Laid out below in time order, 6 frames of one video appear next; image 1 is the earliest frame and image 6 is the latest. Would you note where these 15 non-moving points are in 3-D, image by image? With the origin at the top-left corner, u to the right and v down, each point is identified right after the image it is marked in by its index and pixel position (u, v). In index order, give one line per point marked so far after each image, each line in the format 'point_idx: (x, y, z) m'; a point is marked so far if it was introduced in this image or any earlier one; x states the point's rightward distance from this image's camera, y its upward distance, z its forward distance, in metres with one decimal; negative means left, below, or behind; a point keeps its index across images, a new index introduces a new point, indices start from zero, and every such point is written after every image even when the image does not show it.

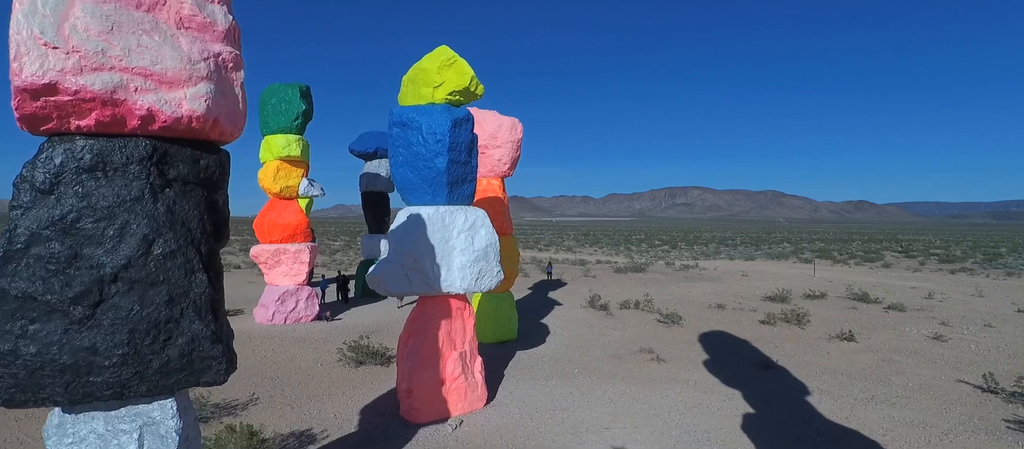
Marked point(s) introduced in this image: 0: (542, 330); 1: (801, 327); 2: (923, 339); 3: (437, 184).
0: (+0.6, -2.2, +10.0) m
1: (+6.4, -2.3, +10.7) m
2: (+8.7, -2.4, +10.2) m
3: (-0.8, +0.4, +5.4) m
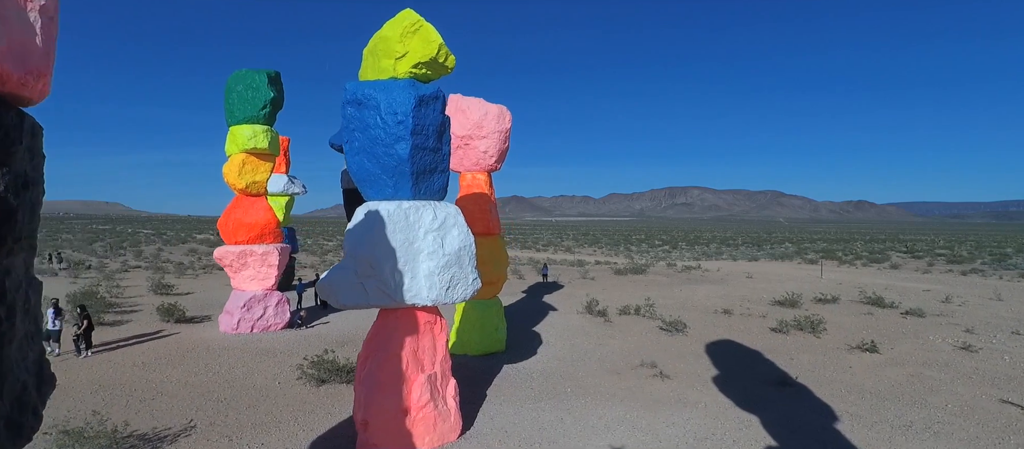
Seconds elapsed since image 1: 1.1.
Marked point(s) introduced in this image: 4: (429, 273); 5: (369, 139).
0: (+0.4, -2.2, +9.1) m
1: (+6.2, -2.3, +9.9) m
2: (+8.5, -2.4, +9.4) m
3: (-1.0, +0.5, +4.5) m
4: (-0.8, -0.5, +4.5) m
5: (-1.3, +0.8, +4.5) m
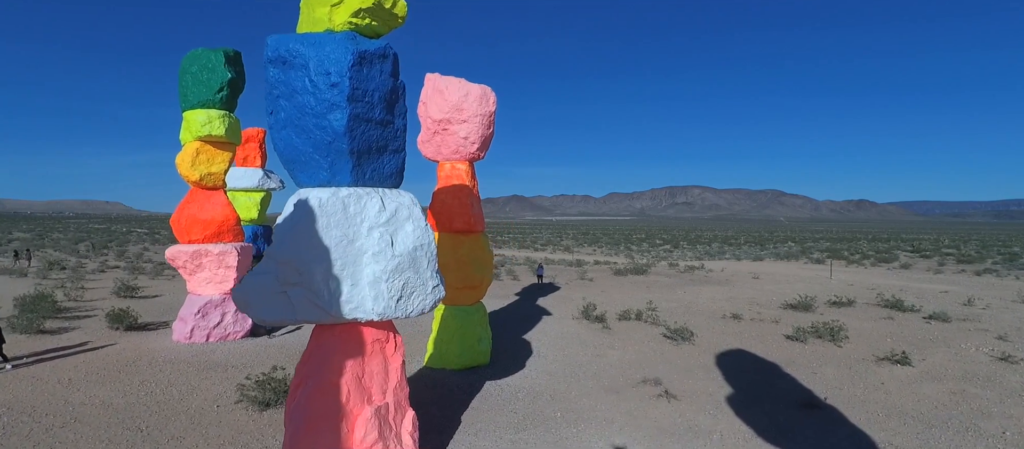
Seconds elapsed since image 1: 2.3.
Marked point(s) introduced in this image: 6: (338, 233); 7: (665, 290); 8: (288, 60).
0: (+0.2, -2.1, +8.1) m
1: (+5.9, -2.2, +8.9) m
2: (+8.2, -2.4, +8.4) m
3: (-1.3, +0.5, +3.5) m
4: (-1.0, -0.4, +3.5) m
5: (-1.6, +0.8, +3.5) m
6: (-1.2, -0.1, +3.5) m
7: (+4.9, -2.1, +15.5) m
8: (-1.6, +1.2, +3.5) m
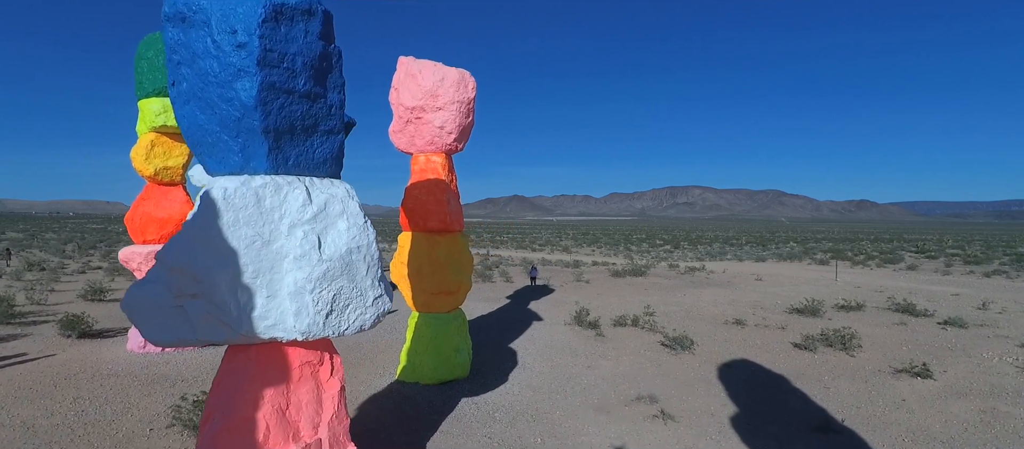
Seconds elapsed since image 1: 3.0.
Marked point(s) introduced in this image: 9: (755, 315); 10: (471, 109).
0: (-0.1, -2.1, +7.4) m
1: (+5.7, -2.2, +8.2) m
2: (+8.0, -2.3, +7.7) m
3: (-1.5, +0.5, +2.8) m
4: (-1.3, -0.4, +2.8) m
5: (-1.8, +0.9, +2.8) m
6: (-1.5, 0.0, +2.8) m
7: (+4.6, -2.1, +14.8) m
8: (-1.9, +1.2, +2.8) m
9: (+5.6, -2.1, +11.3) m
10: (-0.5, +1.5, +6.5) m
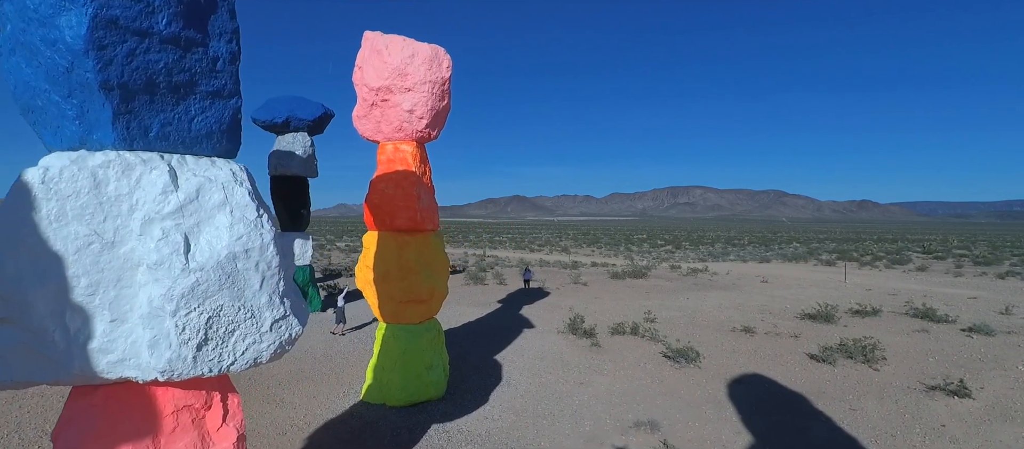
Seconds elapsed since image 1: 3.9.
0: (-0.3, -2.1, +6.6) m
1: (+5.5, -2.2, +7.3) m
2: (+7.8, -2.3, +6.8) m
3: (-1.8, +0.6, +2.0) m
4: (-1.5, -0.4, +2.0) m
5: (-2.0, +0.9, +2.0) m
6: (-1.7, 0.0, +2.0) m
7: (+4.4, -2.1, +13.9) m
8: (-2.1, +1.2, +2.0) m
9: (+5.4, -2.1, +10.4) m
10: (-0.8, +1.6, +5.7) m
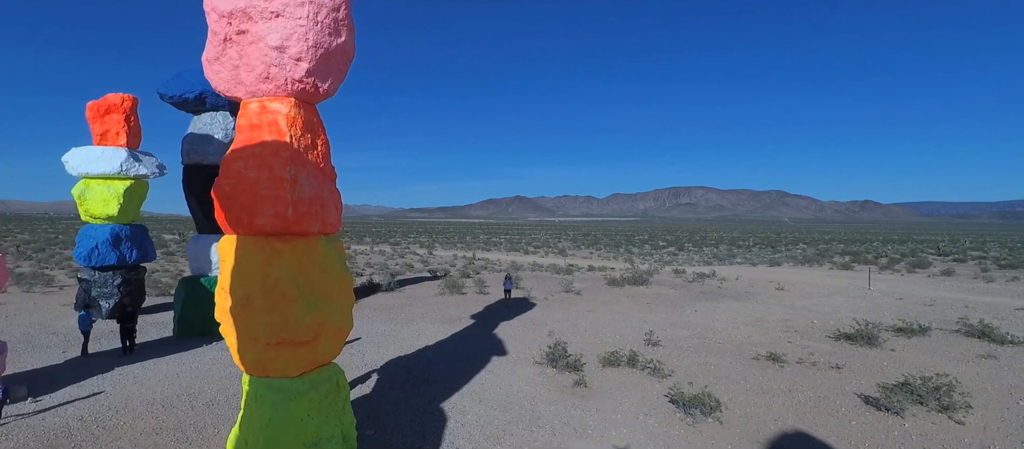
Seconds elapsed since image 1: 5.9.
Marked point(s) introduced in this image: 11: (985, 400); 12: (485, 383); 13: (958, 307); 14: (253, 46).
0: (-0.8, -2.1, +4.6) m
1: (+4.9, -2.2, +5.4) m
2: (+7.2, -2.3, +4.9) m
3: (-2.3, +0.6, +0.1) m
4: (-2.0, -0.4, +0.1) m
5: (-2.6, +0.9, +0.1) m
6: (-2.3, 0.0, 0.0) m
7: (+3.9, -2.1, +12.0) m
8: (-2.7, +1.2, +0.1) m
9: (+4.9, -2.1, +8.5) m
10: (-1.3, +1.6, +3.7) m
11: (+6.0, -2.2, +6.1) m
12: (-0.3, -2.0, +6.2) m
13: (+12.2, -2.3, +13.2) m
14: (-1.9, +1.3, +3.7) m
